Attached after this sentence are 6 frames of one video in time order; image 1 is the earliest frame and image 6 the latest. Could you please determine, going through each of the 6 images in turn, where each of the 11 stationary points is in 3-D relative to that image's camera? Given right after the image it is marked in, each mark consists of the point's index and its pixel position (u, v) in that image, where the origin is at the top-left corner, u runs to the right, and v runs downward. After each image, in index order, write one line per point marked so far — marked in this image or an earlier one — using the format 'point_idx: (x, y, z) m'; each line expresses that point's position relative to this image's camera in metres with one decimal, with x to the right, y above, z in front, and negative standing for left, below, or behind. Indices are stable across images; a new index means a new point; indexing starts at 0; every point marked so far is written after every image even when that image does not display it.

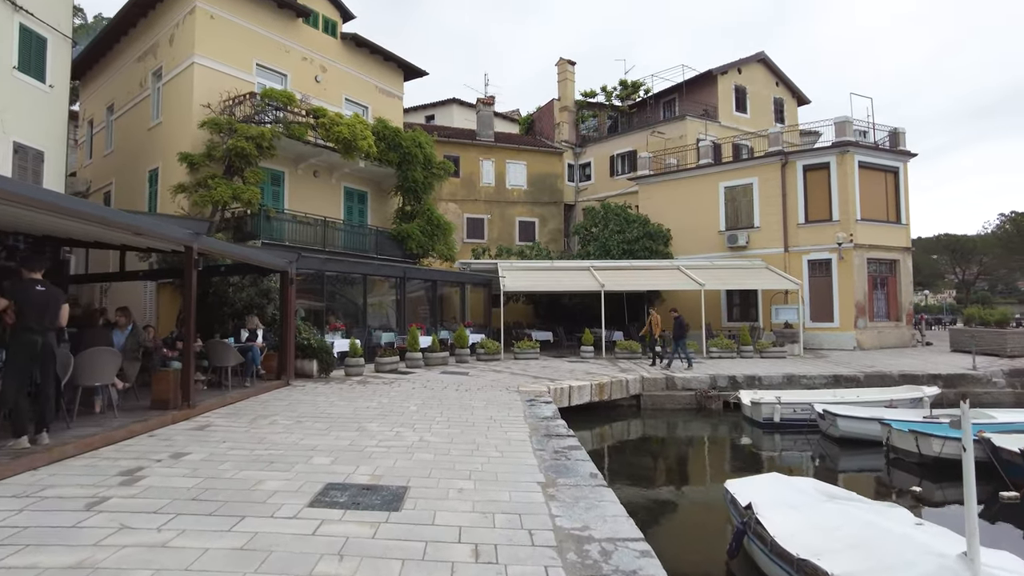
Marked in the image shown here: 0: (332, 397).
0: (-2.7, -1.7, +10.0) m
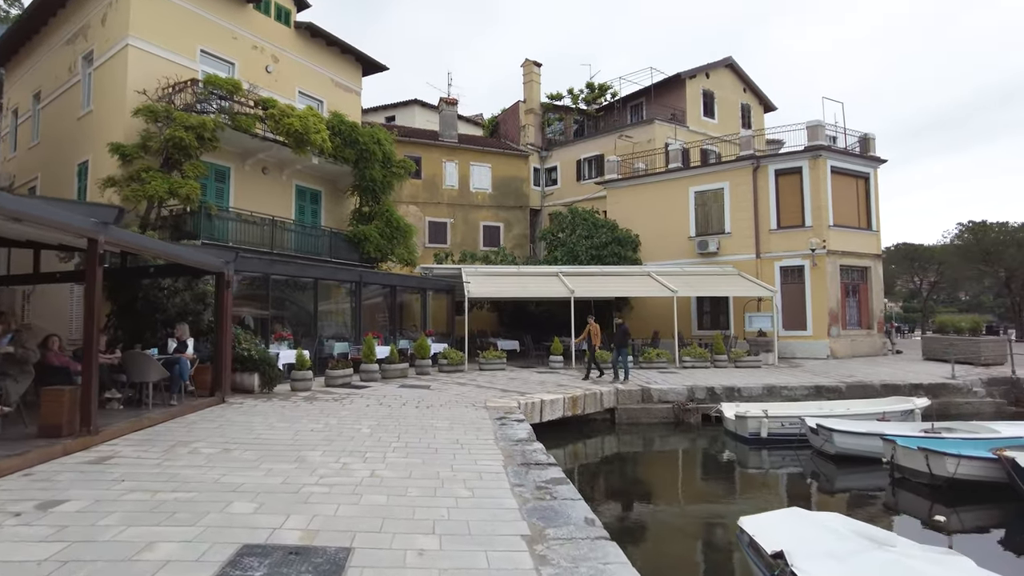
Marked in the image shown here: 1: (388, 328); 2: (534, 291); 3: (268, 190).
0: (-3.2, -1.7, +8.7) m
1: (-3.4, -1.1, +17.7) m
2: (+0.7, -0.1, +19.2) m
3: (-7.0, +2.8, +18.8) m
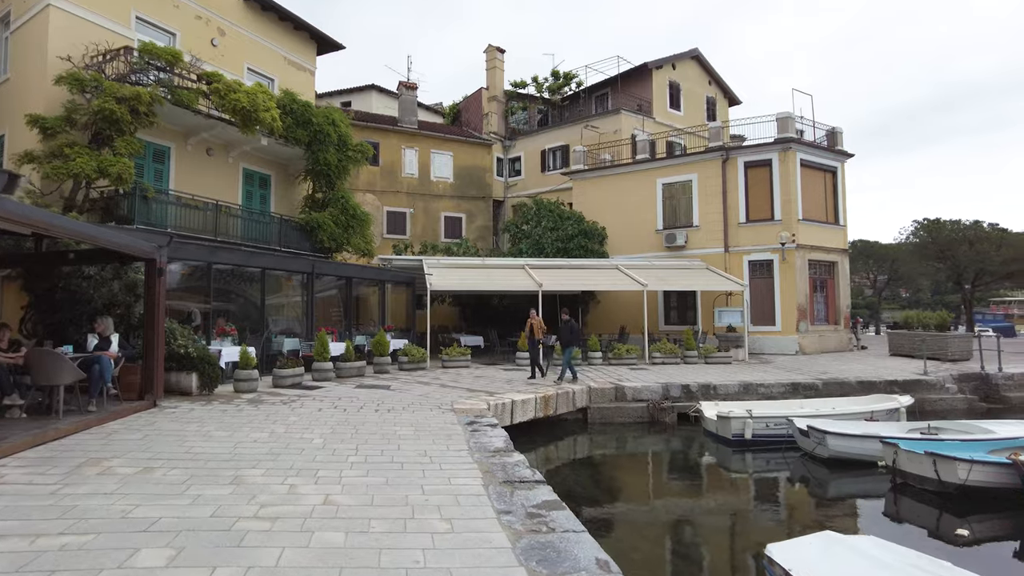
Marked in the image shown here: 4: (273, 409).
0: (-3.5, -1.6, +7.6) m
1: (-4.3, -0.9, +16.5) m
2: (-0.3, +0.1, +18.2) m
3: (-7.9, +3.0, +17.3) m
4: (-3.4, -1.7, +9.2) m
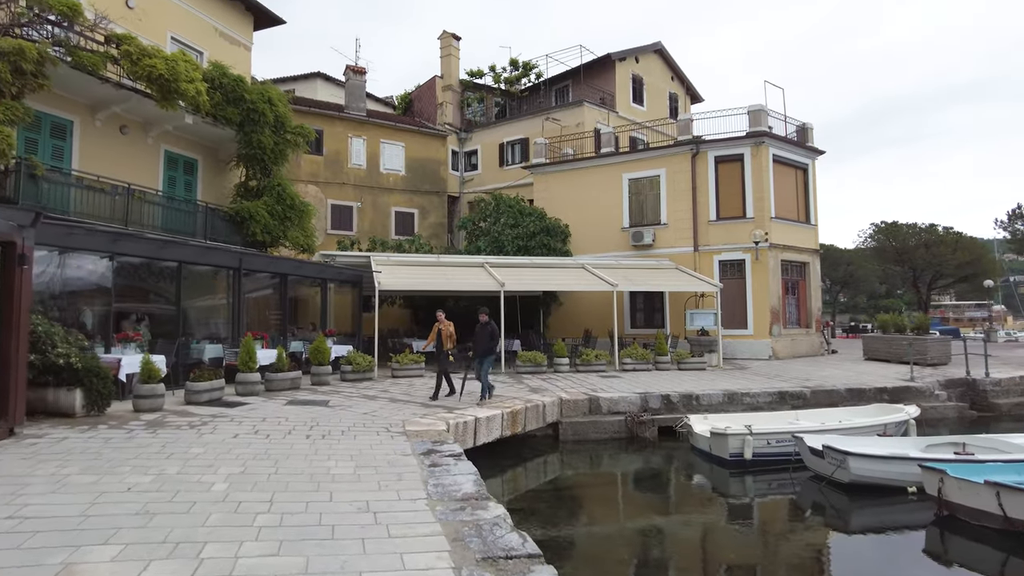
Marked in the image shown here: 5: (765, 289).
0: (-3.7, -1.5, +5.6) m
1: (-5.2, -0.9, +14.5) m
2: (-1.4, +0.1, +16.5) m
3: (-8.9, +3.1, +15.0) m
4: (-3.7, -1.6, +7.2) m
5: (+7.6, 0.0, +19.6) m
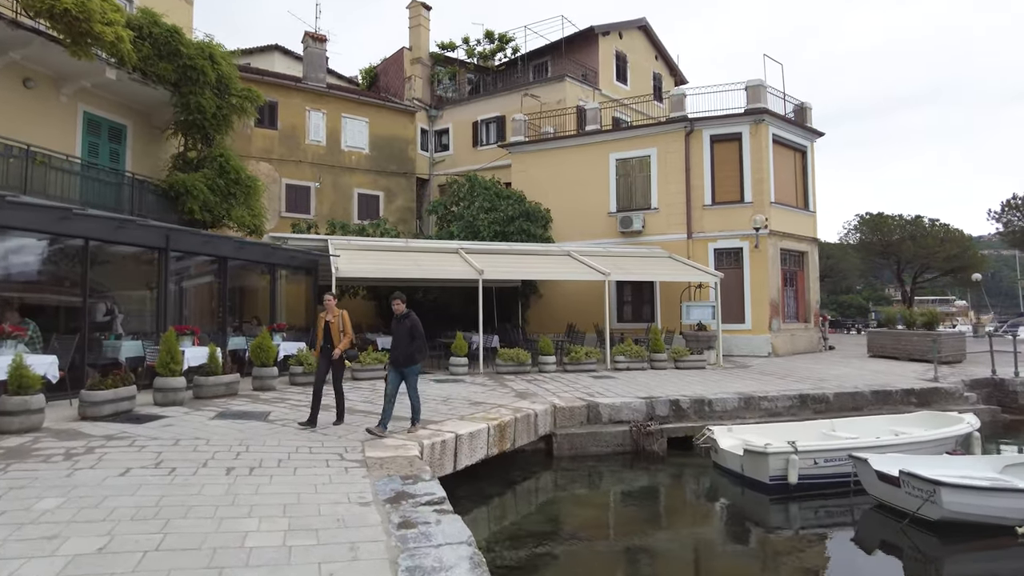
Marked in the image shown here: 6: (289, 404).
0: (-3.6, -1.3, +3.5) m
1: (-5.5, -0.6, +12.3) m
2: (-1.8, +0.4, +14.5) m
3: (-9.2, +3.4, +12.6) m
4: (-3.7, -1.4, +5.1) m
5: (+6.9, +0.2, +18.0) m
6: (-3.0, -1.6, +9.0) m
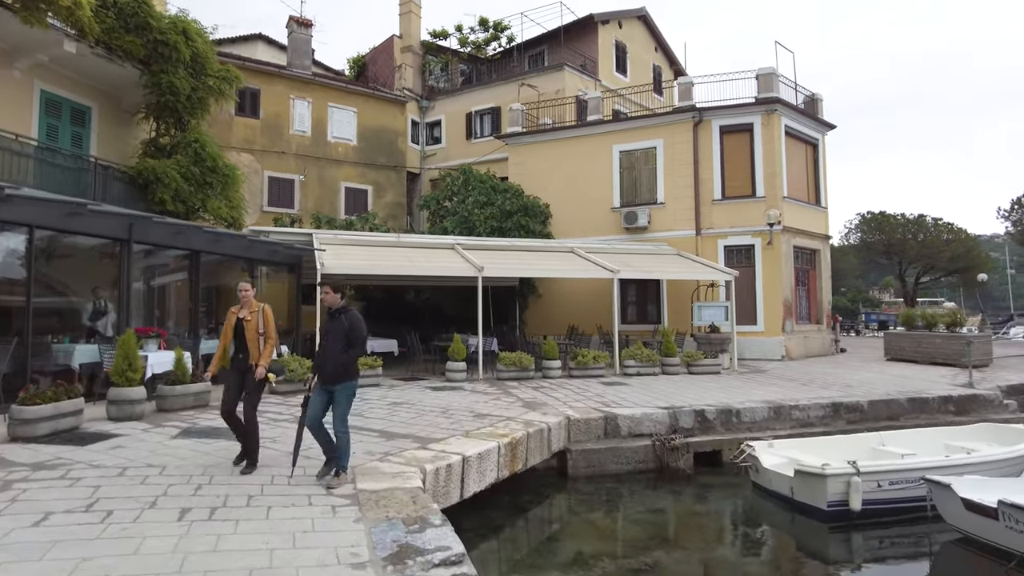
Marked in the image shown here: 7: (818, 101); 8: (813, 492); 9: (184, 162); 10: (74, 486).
0: (-3.4, -1.3, +2.3) m
1: (-5.4, -0.6, +11.0) m
2: (-1.8, +0.4, +13.3) m
3: (-9.1, +3.4, +11.3) m
4: (-3.5, -1.4, +3.9) m
5: (+6.9, +0.2, +17.0) m
6: (-2.9, -1.5, +7.8) m
7: (+9.0, +5.5, +19.2) m
8: (+3.1, -2.1, +6.8) m
9: (-6.7, +2.5, +13.5) m
10: (-3.2, -1.4, +4.7) m
